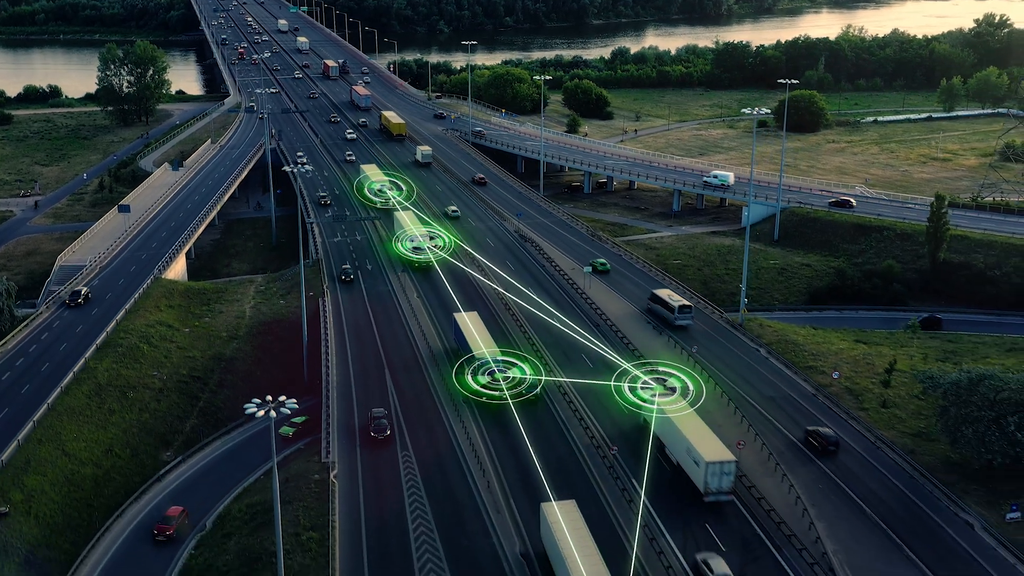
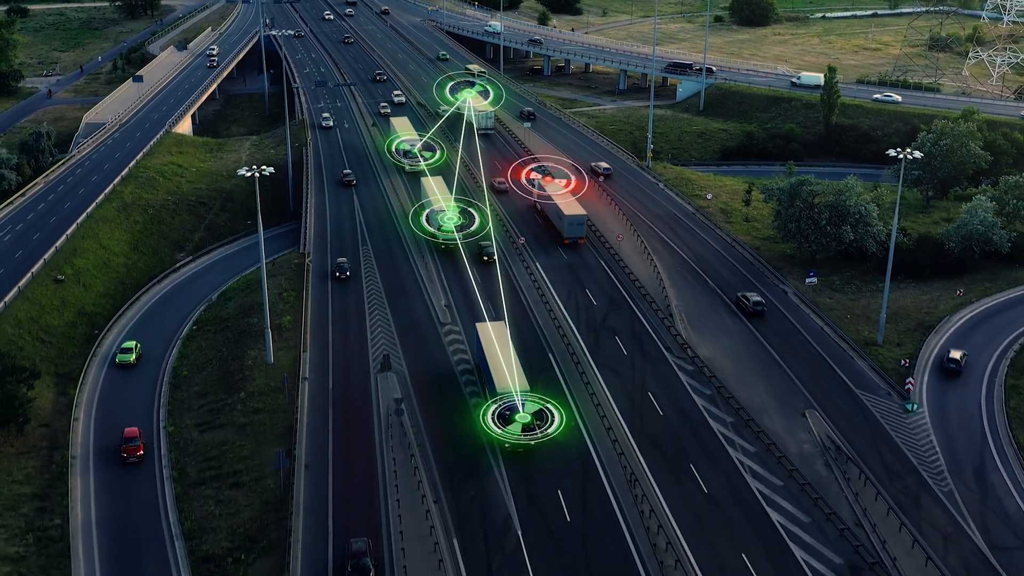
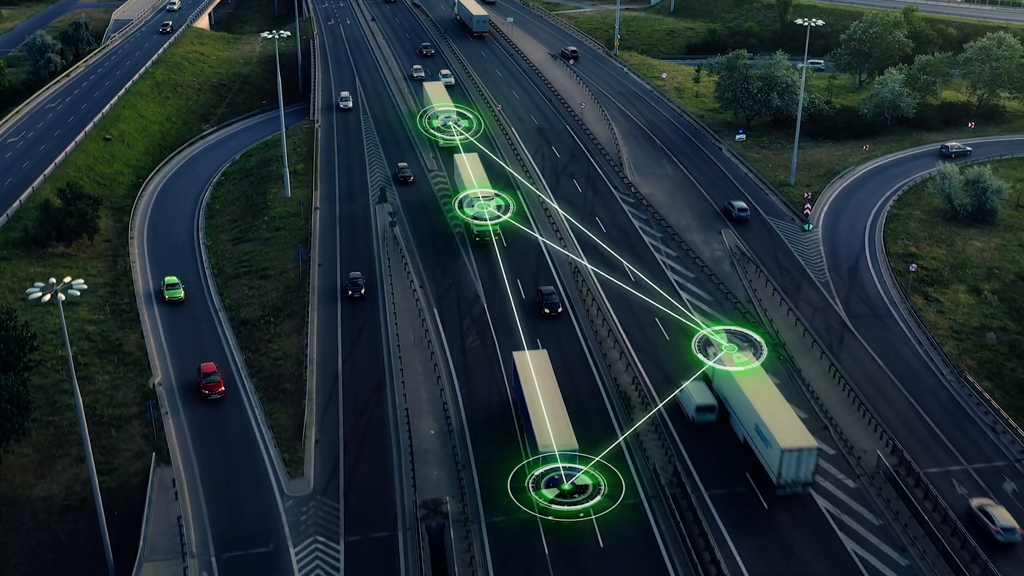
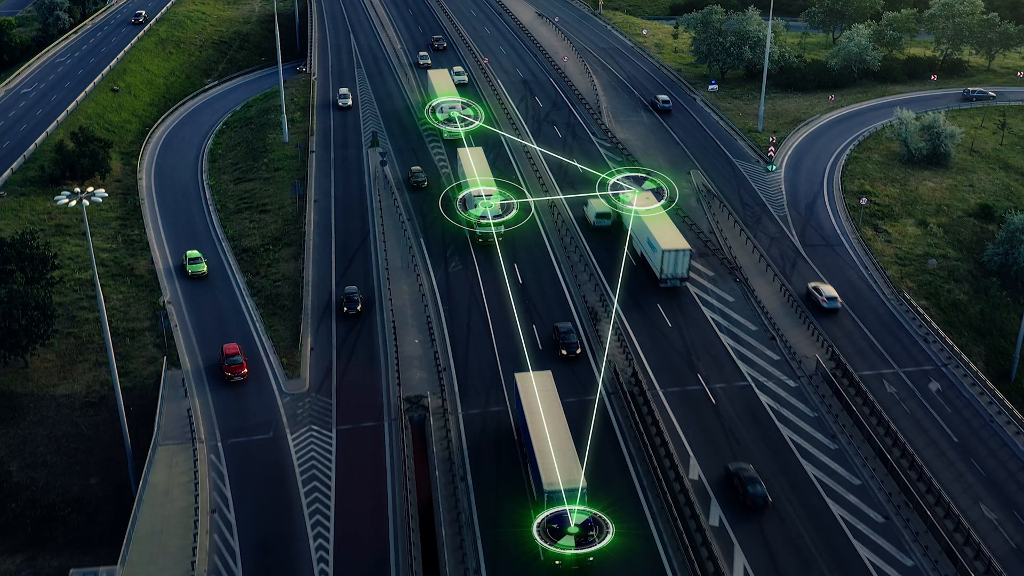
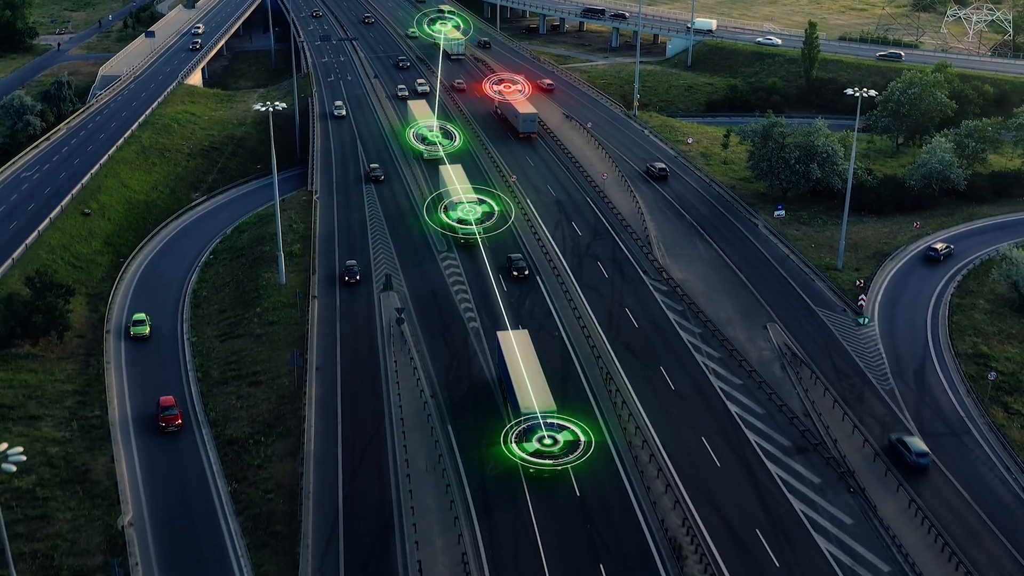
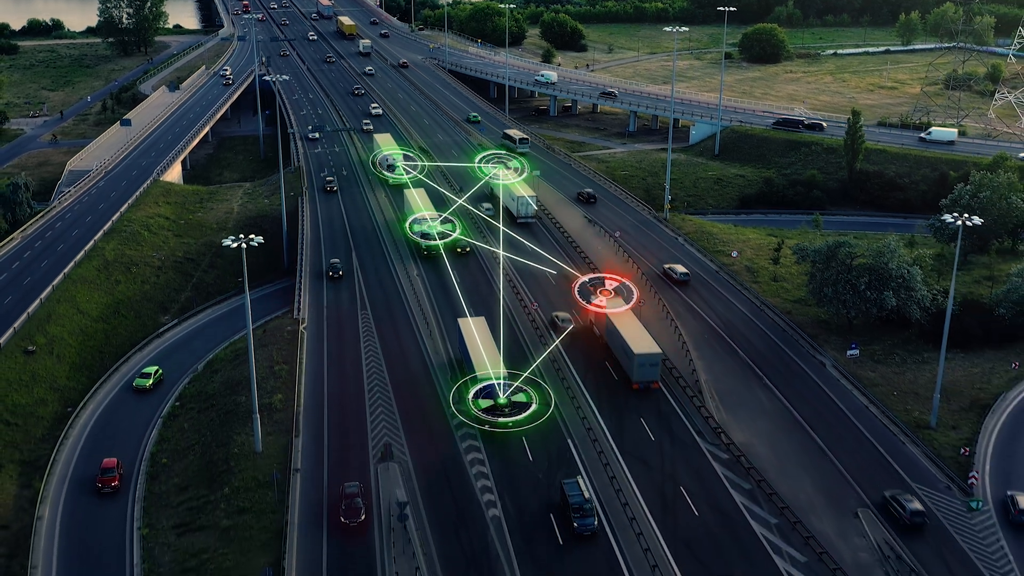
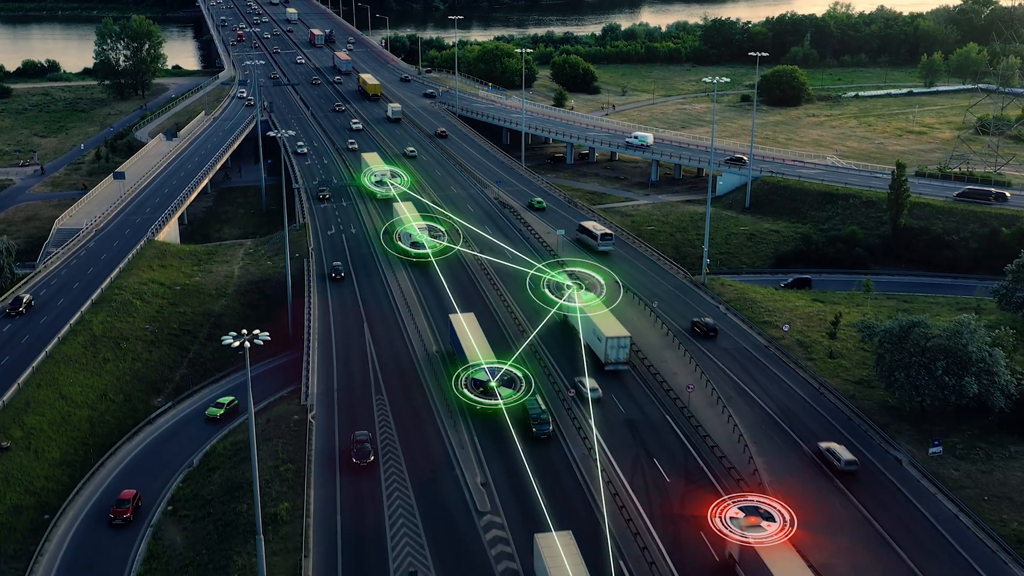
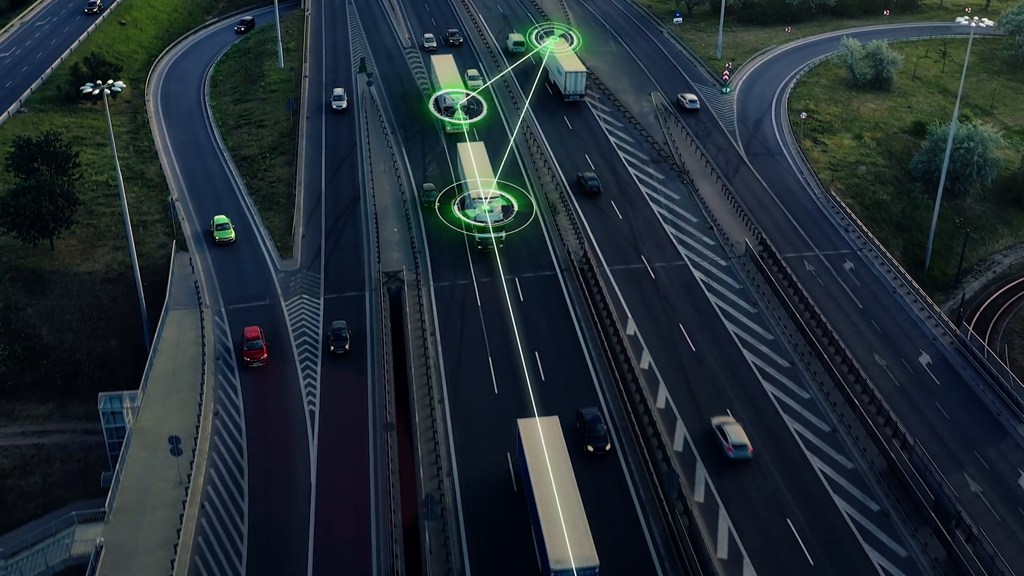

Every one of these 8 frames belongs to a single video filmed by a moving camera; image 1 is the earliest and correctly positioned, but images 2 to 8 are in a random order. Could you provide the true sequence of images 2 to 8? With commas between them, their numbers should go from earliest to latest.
7, 6, 2, 5, 3, 4, 8
